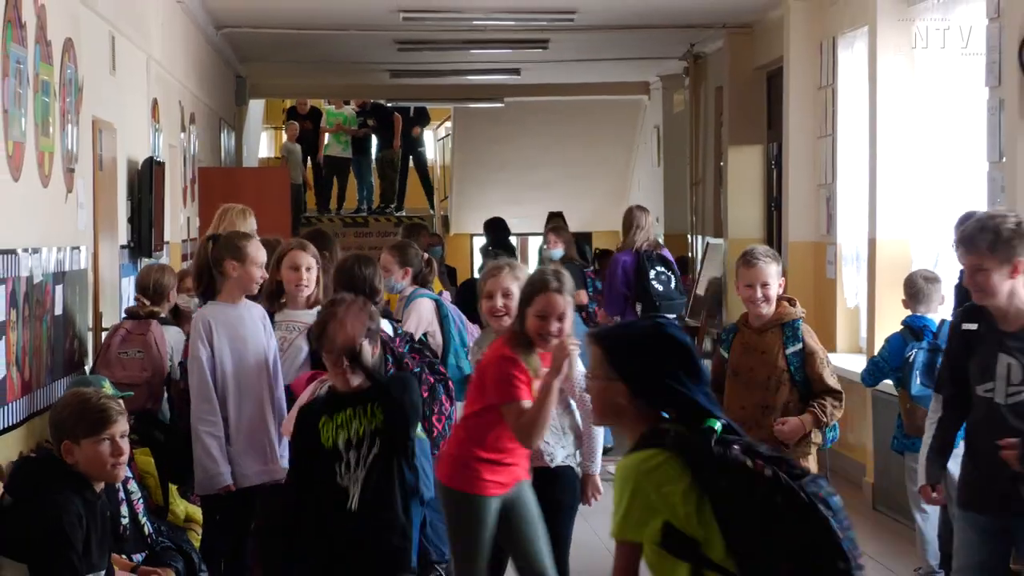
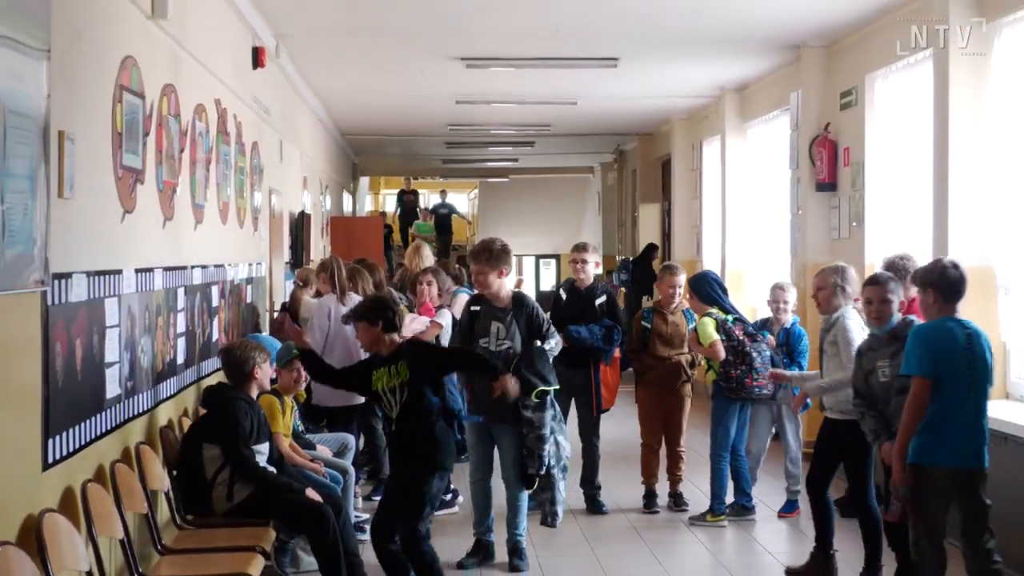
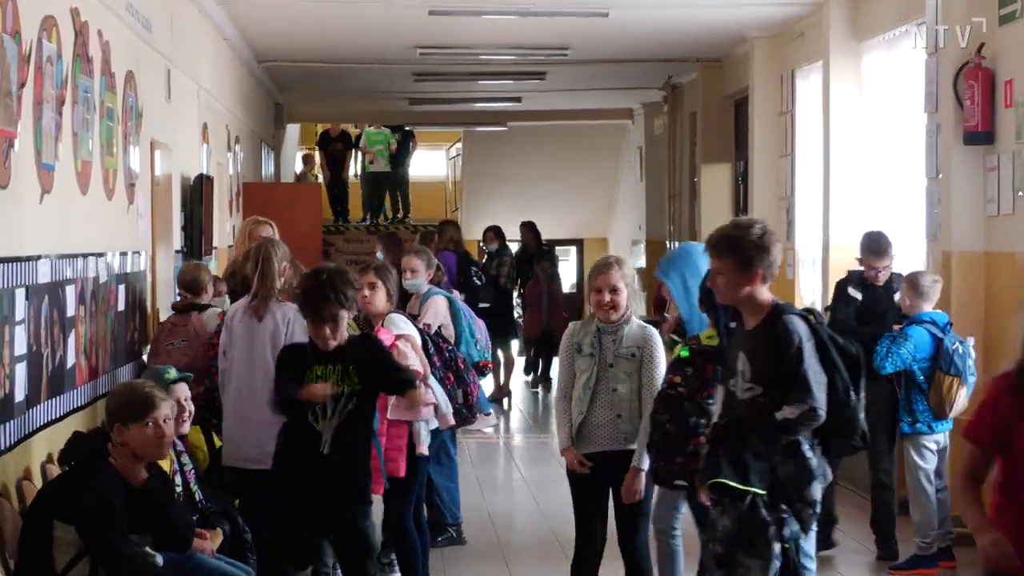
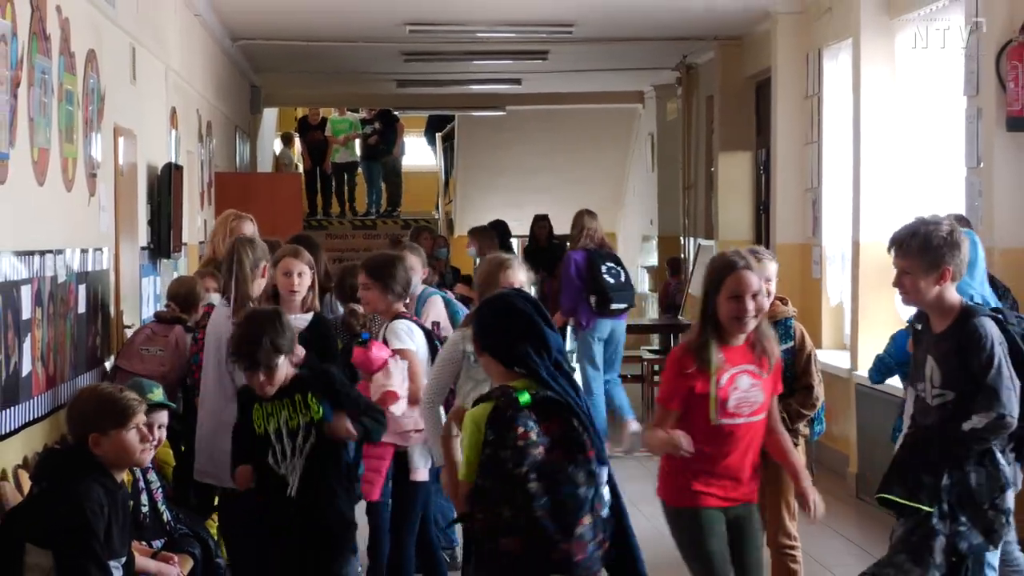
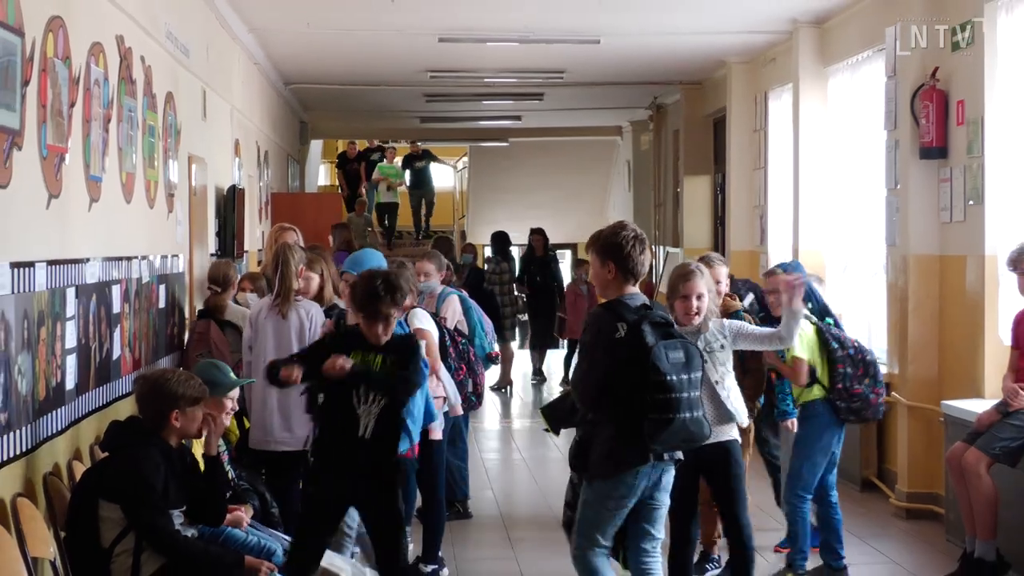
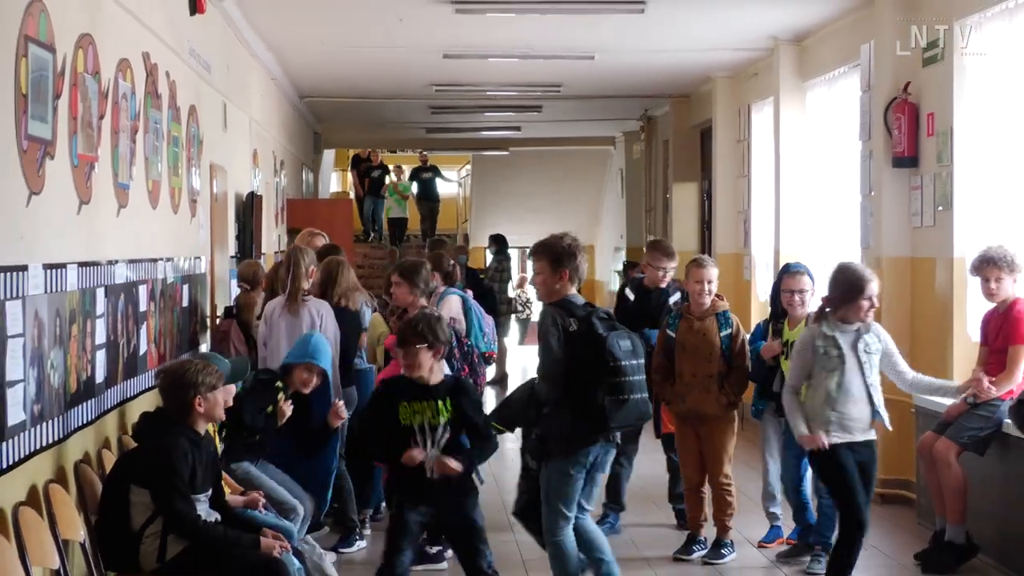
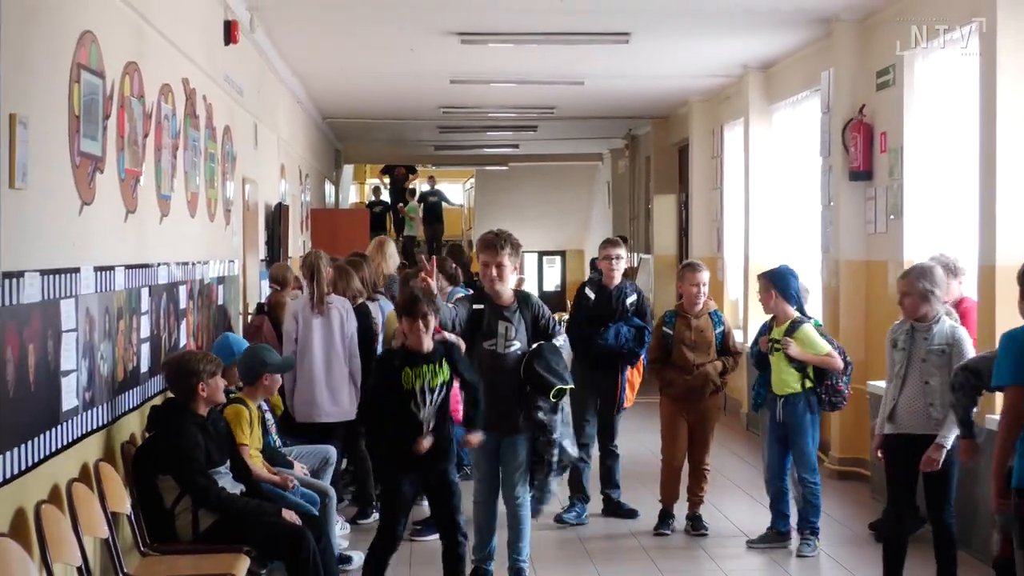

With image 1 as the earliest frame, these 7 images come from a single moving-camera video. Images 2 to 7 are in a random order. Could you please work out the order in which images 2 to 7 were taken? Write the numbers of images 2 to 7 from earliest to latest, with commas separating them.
4, 3, 5, 6, 7, 2
